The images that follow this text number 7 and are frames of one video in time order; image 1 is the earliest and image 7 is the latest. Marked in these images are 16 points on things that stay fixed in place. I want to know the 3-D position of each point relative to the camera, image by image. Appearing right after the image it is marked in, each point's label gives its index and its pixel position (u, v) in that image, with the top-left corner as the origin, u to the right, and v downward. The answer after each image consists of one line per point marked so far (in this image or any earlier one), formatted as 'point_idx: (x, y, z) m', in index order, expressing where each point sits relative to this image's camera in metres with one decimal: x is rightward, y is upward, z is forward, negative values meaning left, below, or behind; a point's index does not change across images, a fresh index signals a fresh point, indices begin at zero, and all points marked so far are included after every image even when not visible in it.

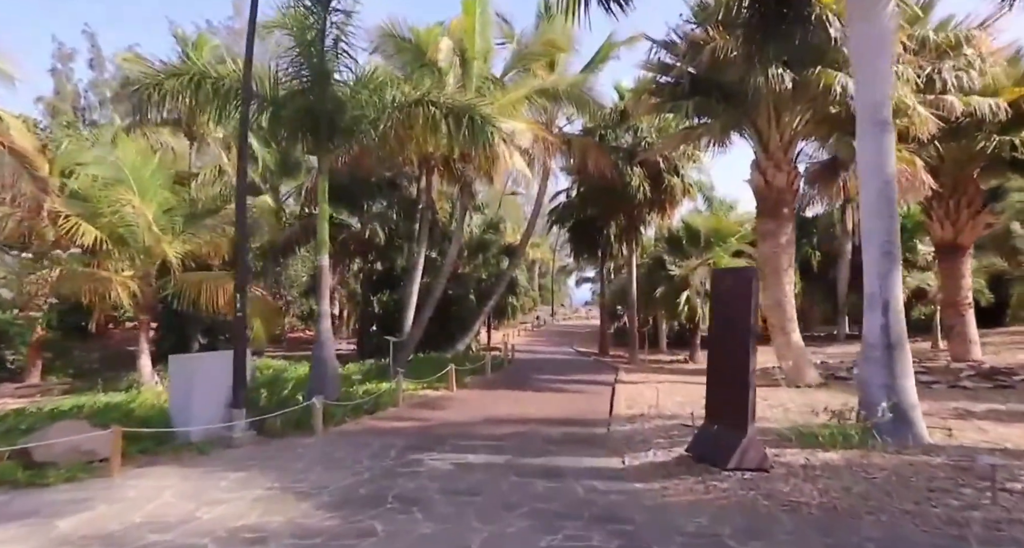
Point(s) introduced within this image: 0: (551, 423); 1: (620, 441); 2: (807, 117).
0: (+0.6, -2.1, +10.0) m
1: (+1.3, -2.0, +8.5) m
2: (+5.7, +3.0, +13.7) m
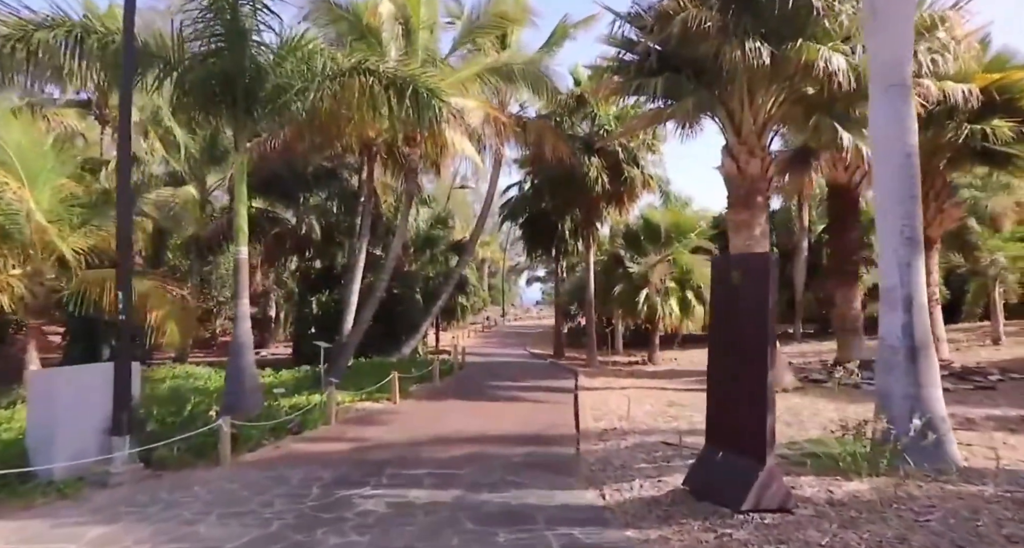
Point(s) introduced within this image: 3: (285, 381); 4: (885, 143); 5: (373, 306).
0: (0.0, -2.0, +8.5) m
1: (+0.8, -1.9, +7.2) m
2: (+4.8, +3.1, +12.6) m
3: (-5.0, -2.4, +15.6) m
4: (+3.3, +1.2, +6.3) m
5: (-2.9, -0.7, +14.8) m
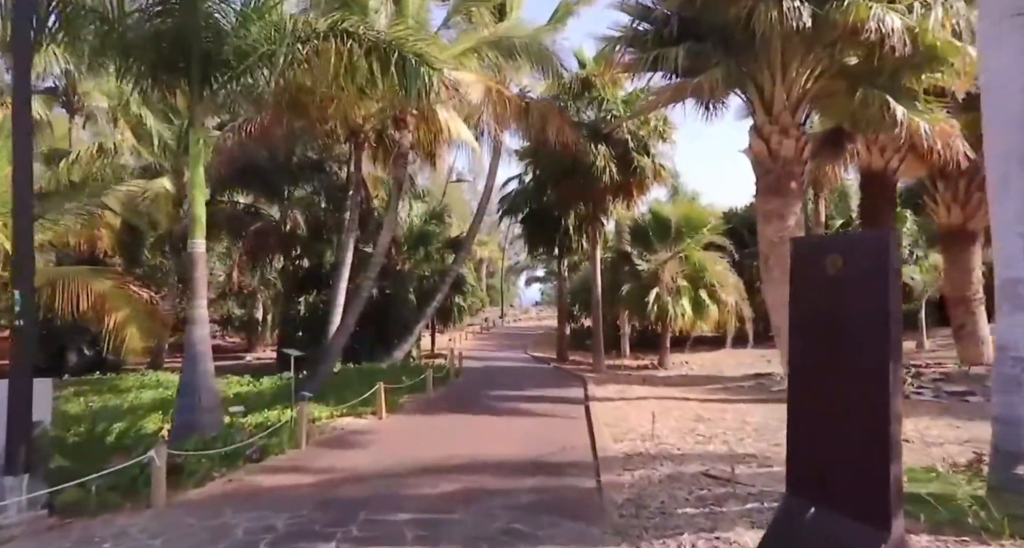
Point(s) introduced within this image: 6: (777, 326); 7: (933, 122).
0: (0.0, -2.0, +7.0) m
1: (+0.9, -1.9, +5.7) m
2: (+4.8, +3.2, +11.2) m
3: (-5.0, -2.4, +14.1) m
4: (+3.4, +1.2, +4.8) m
5: (-2.8, -0.7, +13.3) m
6: (+4.3, -0.9, +11.6) m
7: (+6.0, +2.2, +10.1) m
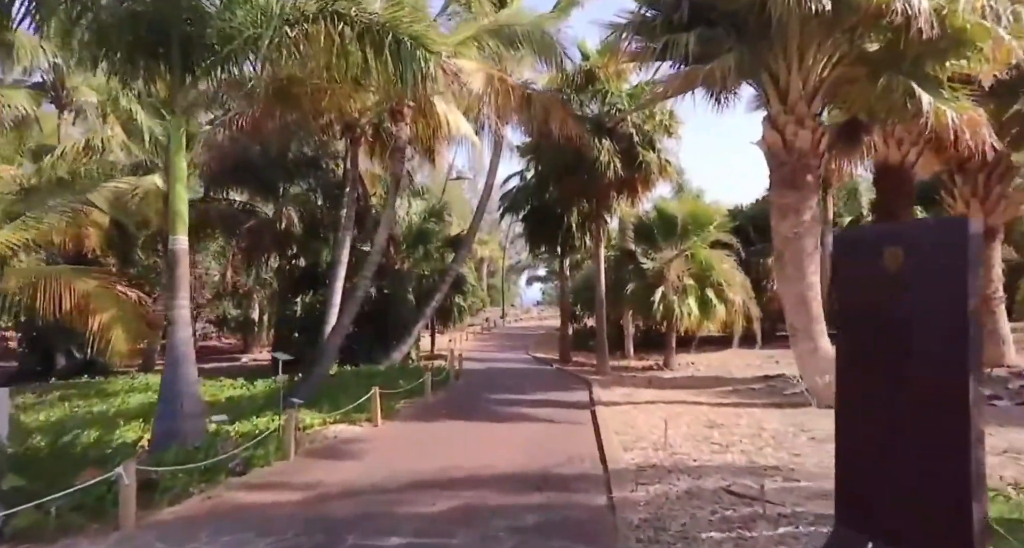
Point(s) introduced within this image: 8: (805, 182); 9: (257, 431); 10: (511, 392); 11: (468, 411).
0: (+0.1, -1.9, +6.5) m
1: (+0.9, -1.8, +5.1) m
2: (+4.8, +3.2, +10.6) m
3: (-4.9, -2.4, +13.6) m
4: (+3.4, +1.3, +4.3) m
5: (-2.8, -0.7, +12.7) m
6: (+4.4, -0.8, +11.1) m
7: (+6.0, +2.2, +9.6) m
8: (+4.5, +1.4, +10.8) m
9: (-3.0, -1.8, +8.4) m
10: (0.0, -2.4, +14.2) m
11: (-0.7, -2.2, +11.4) m
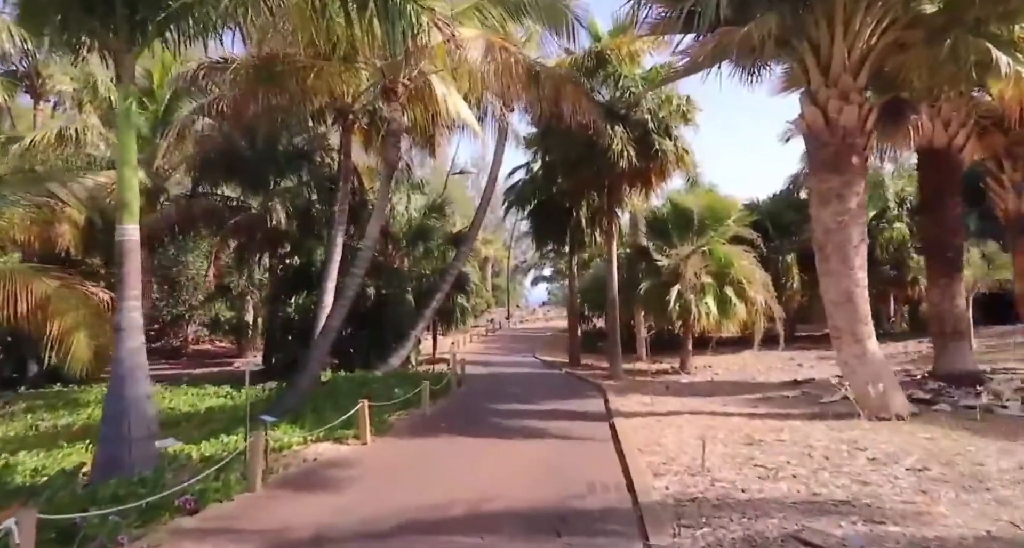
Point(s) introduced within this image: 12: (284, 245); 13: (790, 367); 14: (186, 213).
0: (+0.1, -1.9, +5.2) m
1: (+1.0, -1.8, +3.9) m
2: (+4.9, +3.3, +9.3) m
3: (-4.8, -2.4, +12.4) m
4: (+3.4, +1.3, +3.0) m
5: (-2.7, -0.6, +11.5) m
6: (+4.5, -0.7, +9.8) m
7: (+6.1, +2.3, +8.3) m
8: (+4.6, +1.5, +9.6) m
9: (-2.9, -1.8, +7.1) m
10: (+0.1, -2.3, +13.0) m
11: (-0.6, -2.1, +10.1) m
12: (-6.4, +0.8, +19.9) m
13: (+7.8, -2.6, +19.9) m
14: (-8.2, +1.5, +17.7) m
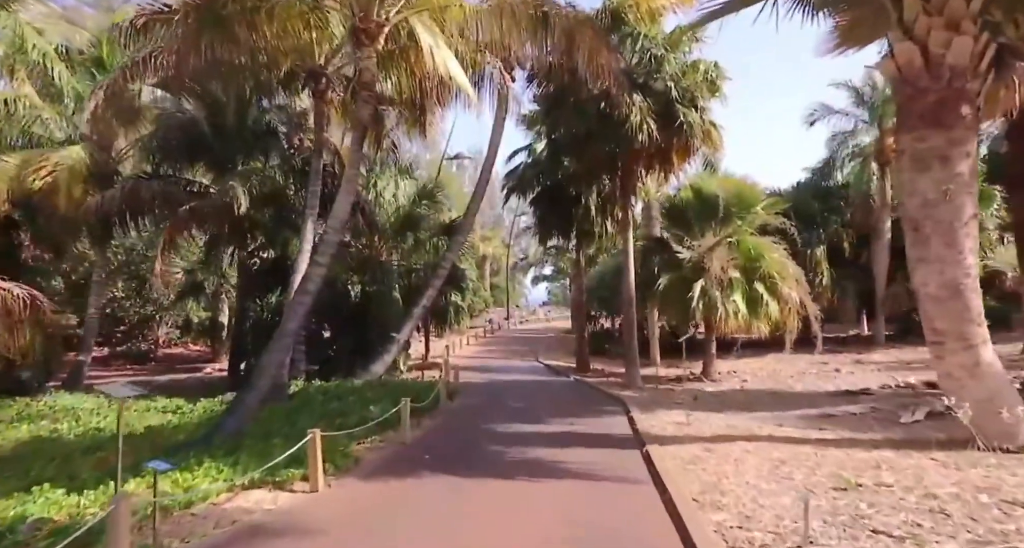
0: (+0.2, -1.7, +3.0) m
1: (+1.0, -1.6, +1.6) m
2: (+4.9, +3.5, +7.1) m
3: (-4.8, -2.2, +10.1) m
4: (+3.5, +1.5, +0.7) m
5: (-2.7, -0.5, +9.2) m
6: (+4.5, -0.6, +7.5) m
7: (+6.1, +2.5, +6.0) m
8: (+4.6, +1.6, +7.3) m
9: (-2.9, -1.7, +4.9) m
10: (+0.1, -2.2, +10.7) m
11: (-0.5, -2.0, +7.8) m
12: (-6.4, +0.9, +17.6) m
13: (+7.8, -2.5, +17.6) m
14: (-8.2, +1.6, +15.4) m
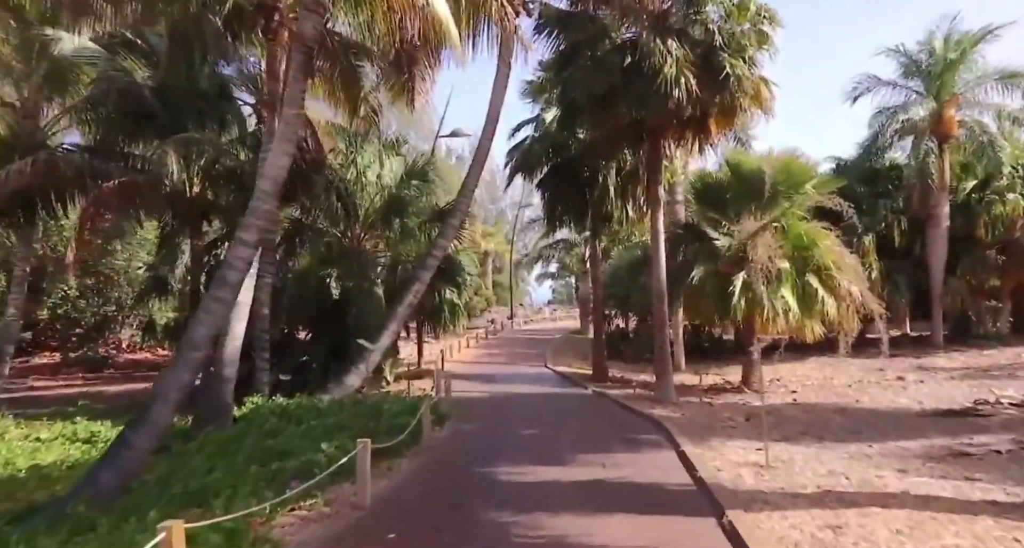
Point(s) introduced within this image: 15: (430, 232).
0: (+0.3, -1.6, +0.2) m
1: (+1.1, -1.5, -1.2) m
2: (+5.0, +3.6, +4.3) m
3: (-4.7, -2.1, +7.3) m
4: (+3.5, +1.7, -2.0) m
5: (-2.6, -0.3, +6.4) m
6: (+4.6, -0.4, +4.8) m
7: (+6.2, +2.6, +3.2) m
8: (+4.7, +1.8, +4.5) m
9: (-2.8, -1.5, +2.1) m
10: (+0.2, -2.0, +7.9) m
11: (-0.5, -1.8, +5.1) m
12: (-6.3, +1.0, +14.8) m
13: (+7.9, -2.3, +14.8) m
14: (-8.1, +1.7, +12.6) m
15: (-1.9, +1.0, +16.3) m
